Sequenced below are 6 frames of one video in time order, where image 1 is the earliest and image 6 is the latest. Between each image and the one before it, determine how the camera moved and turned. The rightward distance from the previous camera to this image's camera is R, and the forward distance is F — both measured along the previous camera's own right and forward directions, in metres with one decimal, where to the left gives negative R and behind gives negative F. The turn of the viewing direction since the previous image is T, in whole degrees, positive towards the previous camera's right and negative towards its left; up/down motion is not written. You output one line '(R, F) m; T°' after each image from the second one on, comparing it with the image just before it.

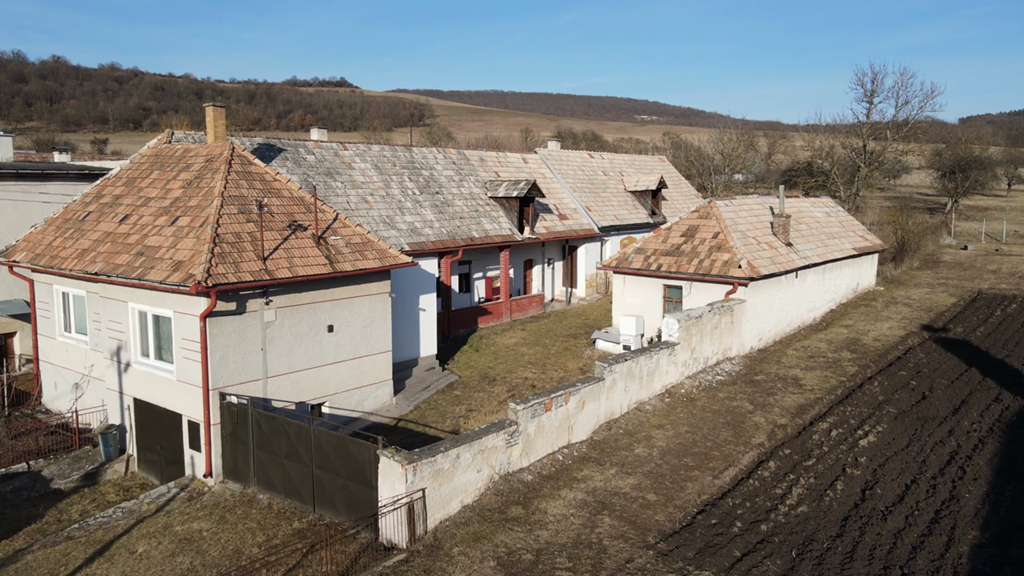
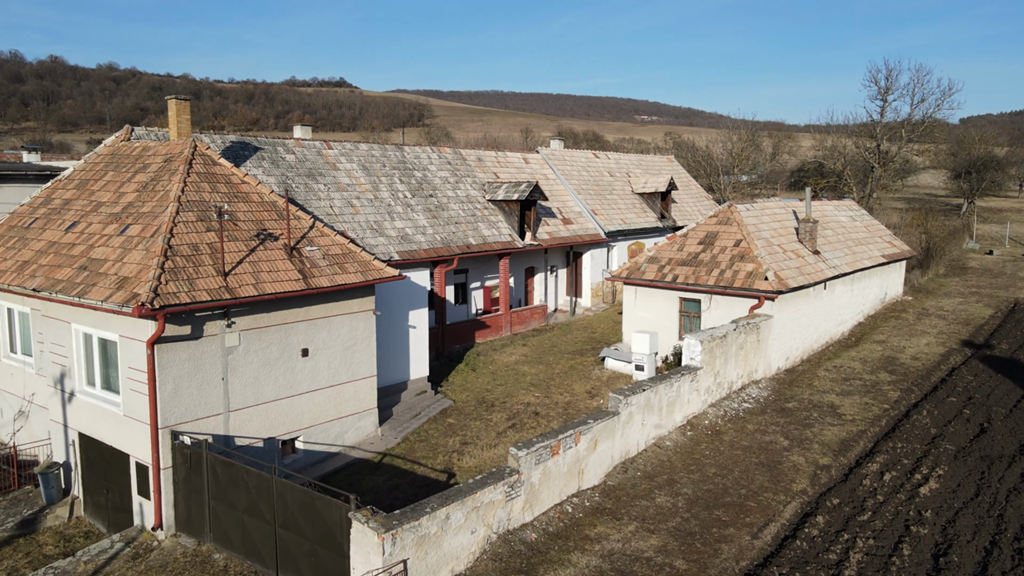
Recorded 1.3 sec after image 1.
(0.0, +1.7) m; 0°
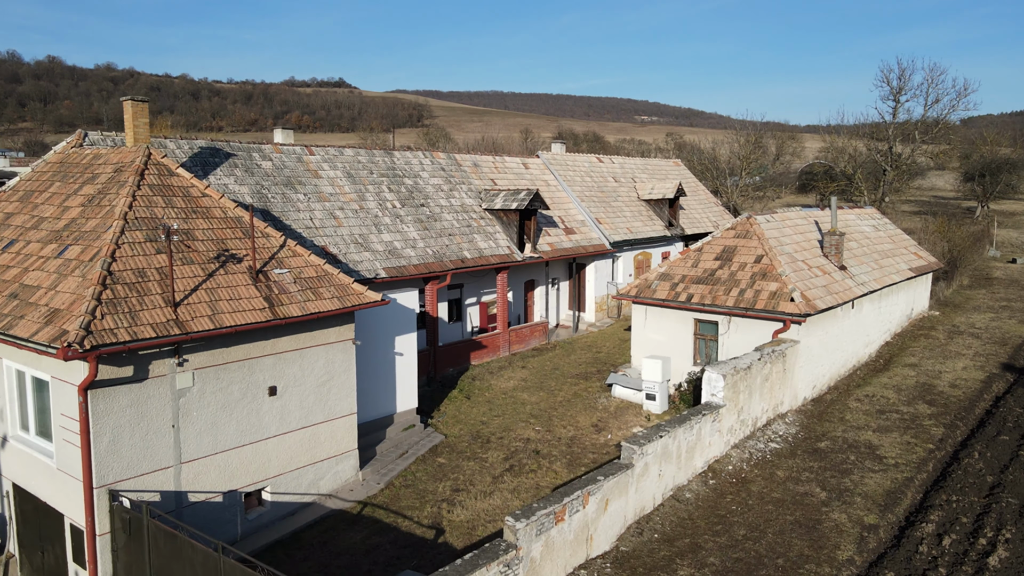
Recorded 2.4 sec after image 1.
(0.0, +1.5) m; 0°
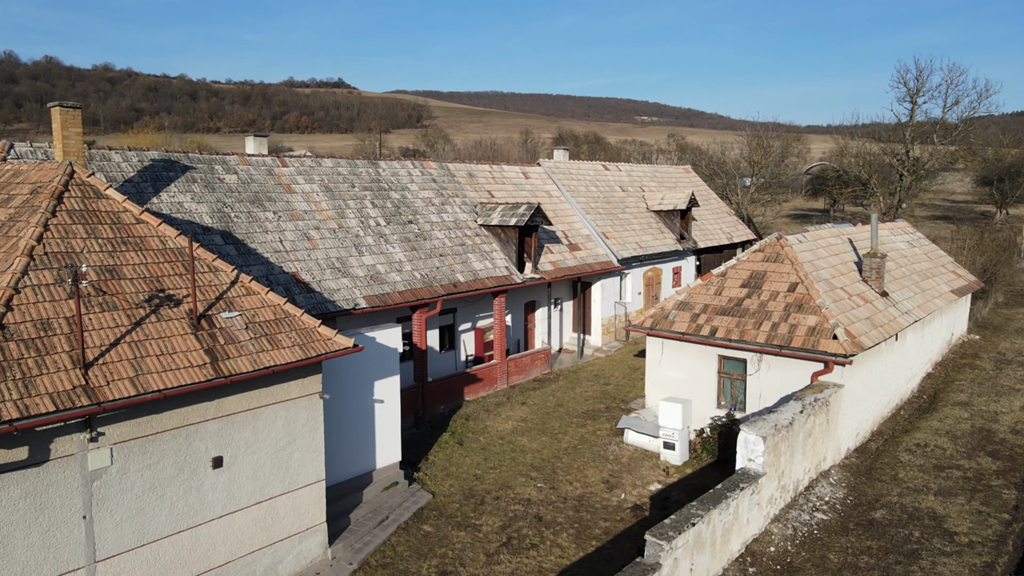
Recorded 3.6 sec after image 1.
(0.0, +1.9) m; 0°
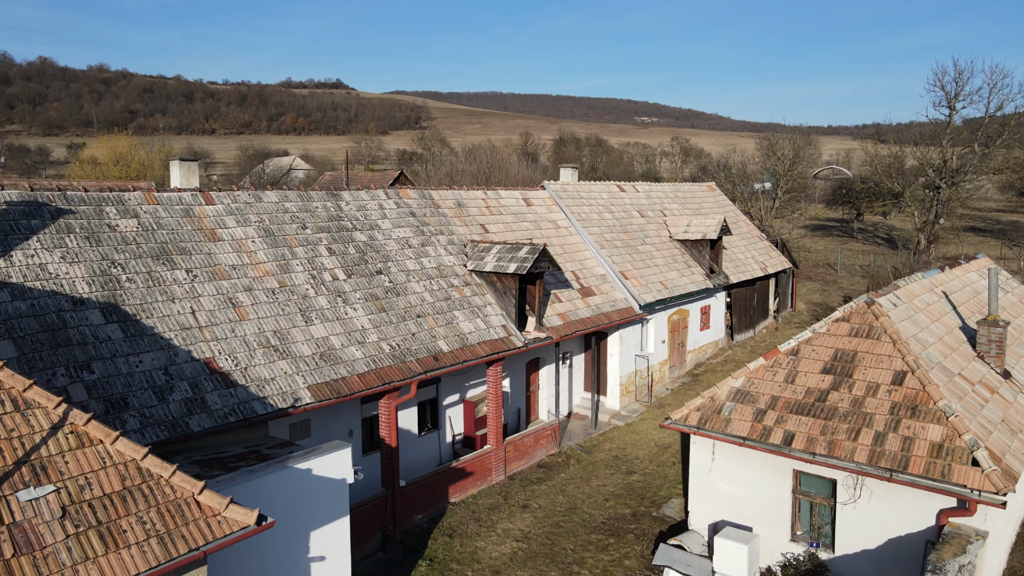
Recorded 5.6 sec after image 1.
(0.0, +3.6) m; 0°
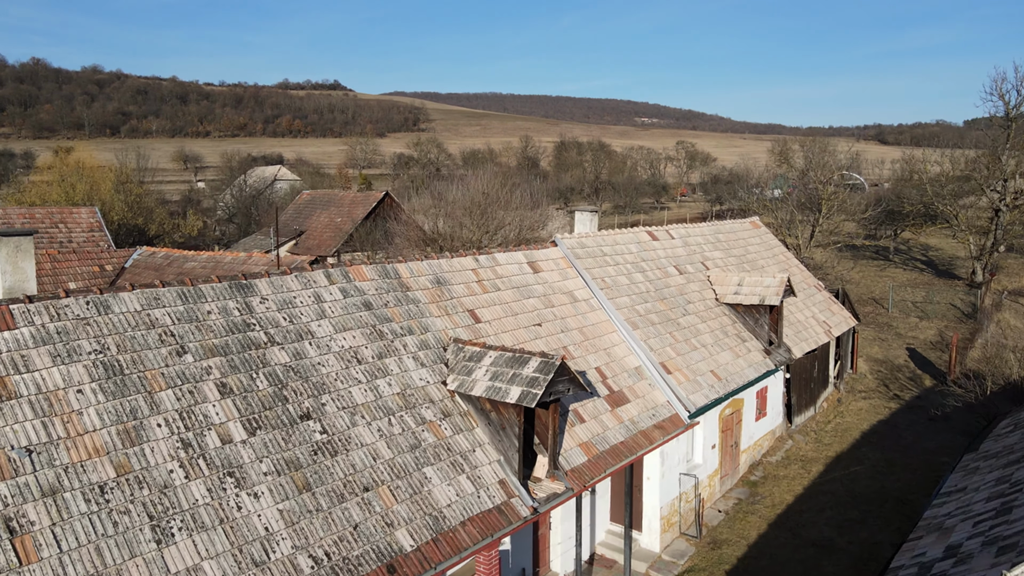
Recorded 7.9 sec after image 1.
(0.0, +4.5) m; 0°
